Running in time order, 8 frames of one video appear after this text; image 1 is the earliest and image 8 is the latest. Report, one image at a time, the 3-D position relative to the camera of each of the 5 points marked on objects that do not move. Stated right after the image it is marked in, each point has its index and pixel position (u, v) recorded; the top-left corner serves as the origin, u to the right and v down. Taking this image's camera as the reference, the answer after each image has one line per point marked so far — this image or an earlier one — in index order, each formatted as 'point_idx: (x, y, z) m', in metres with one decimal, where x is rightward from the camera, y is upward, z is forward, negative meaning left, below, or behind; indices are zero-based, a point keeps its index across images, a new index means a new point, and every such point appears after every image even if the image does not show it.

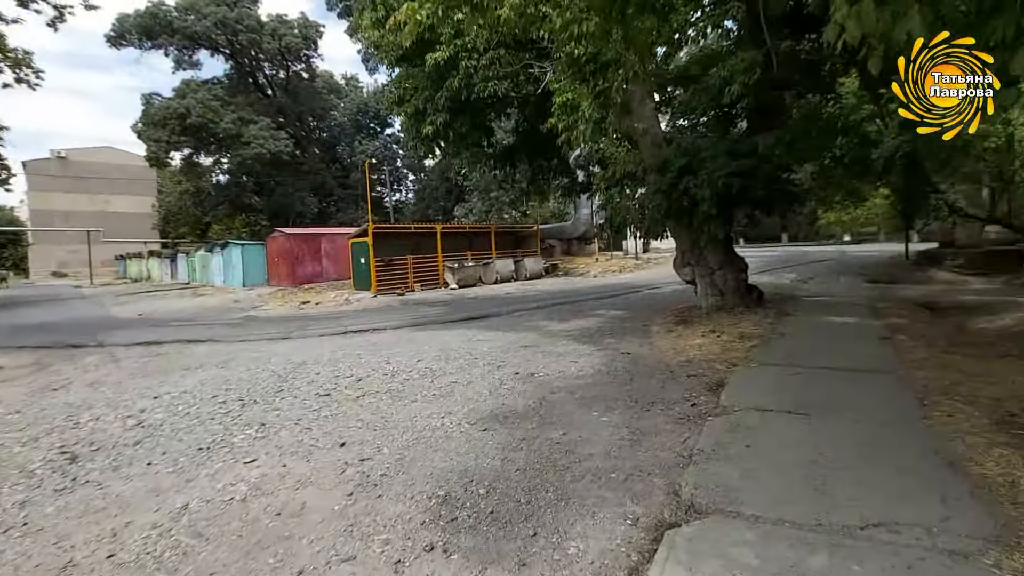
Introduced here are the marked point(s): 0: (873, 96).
0: (+6.4, +3.4, +8.8) m
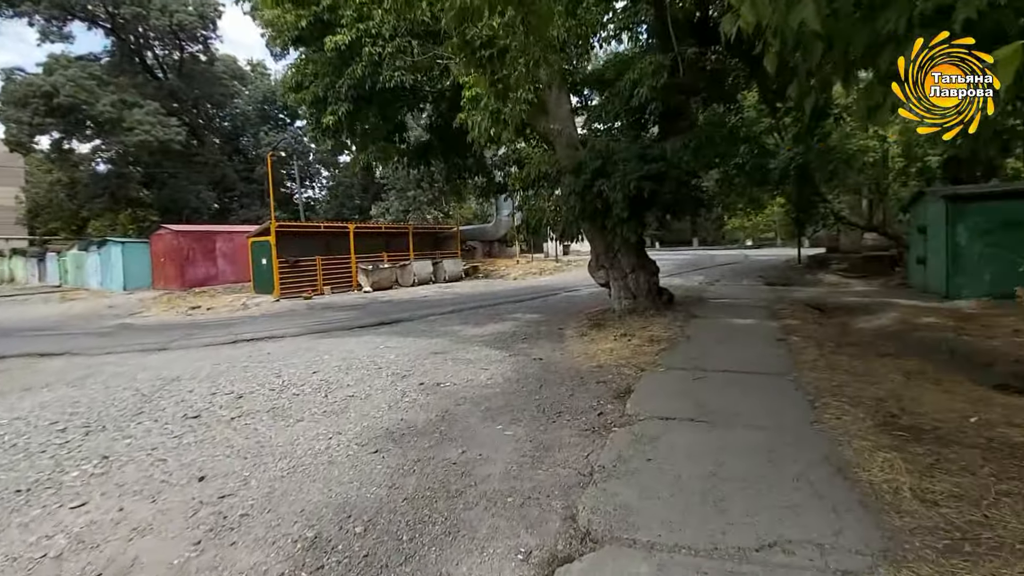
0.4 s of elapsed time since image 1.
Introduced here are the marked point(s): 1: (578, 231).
0: (+4.8, +3.4, +9.3) m
1: (+1.2, +1.0, +8.8) m
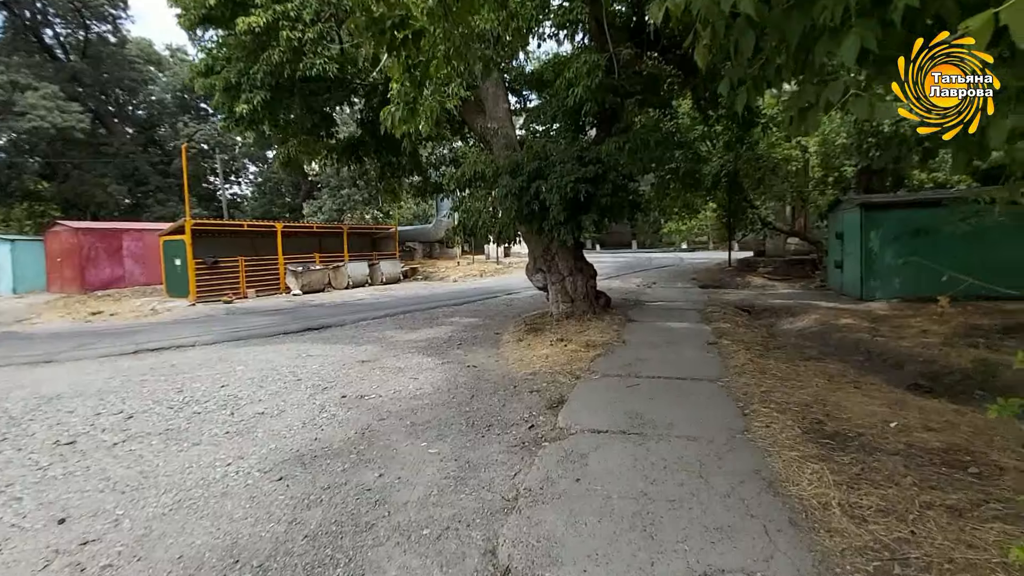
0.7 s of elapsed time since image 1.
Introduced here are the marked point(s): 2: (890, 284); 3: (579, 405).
0: (+3.7, +3.3, +9.5) m
1: (0.0, +0.9, +8.6) m
2: (+7.4, +0.1, +9.8) m
3: (+0.6, -1.0, +4.3) m
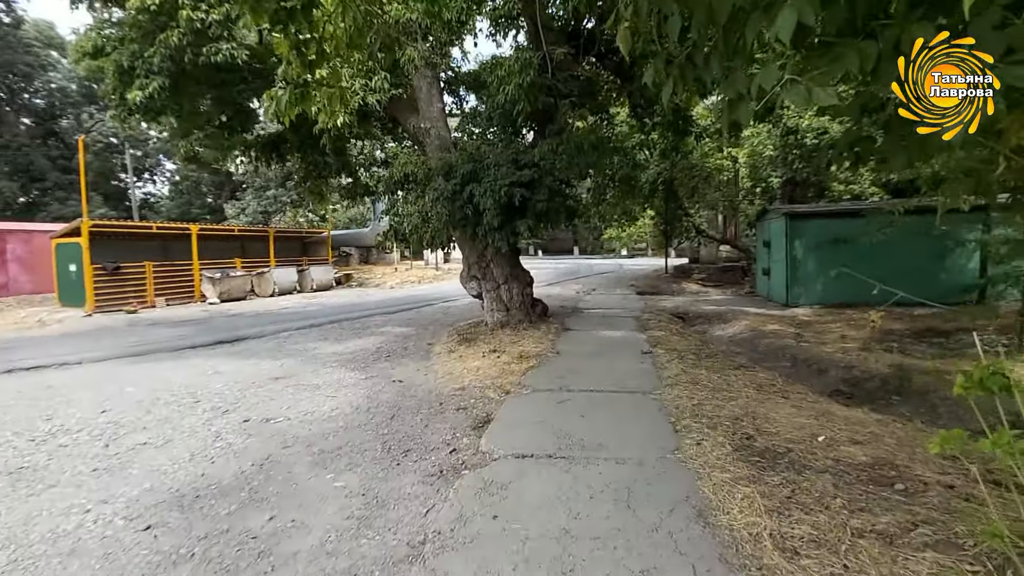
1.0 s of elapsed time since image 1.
0: (+2.4, +3.2, +9.6) m
1: (-1.0, +0.8, +8.2) m
2: (+6.1, -0.1, +10.2) m
3: (-0.1, -1.1, +4.0) m
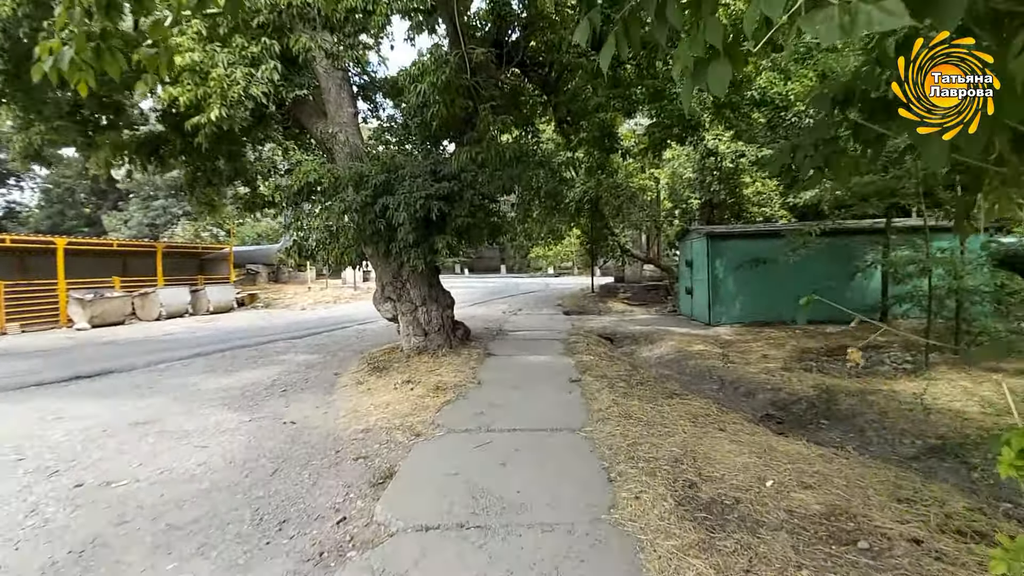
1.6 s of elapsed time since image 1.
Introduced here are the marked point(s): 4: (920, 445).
0: (+1.0, +2.8, +9.3) m
1: (-2.3, +0.5, +7.4) m
2: (+4.6, -0.5, +10.3) m
3: (-0.7, -1.3, +3.3) m
4: (+3.5, -1.3, +4.2) m
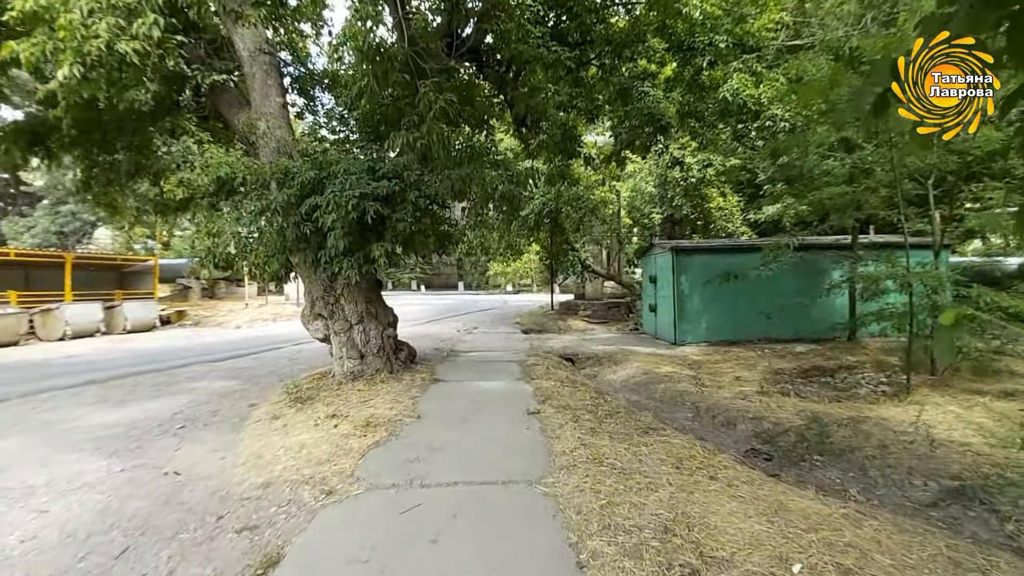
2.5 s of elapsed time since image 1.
0: (+0.2, +2.5, +8.6) m
1: (-2.9, +0.3, +6.3) m
2: (+3.7, -0.8, +9.8) m
3: (-1.0, -1.3, +2.3) m
4: (+3.1, -1.5, +3.6) m
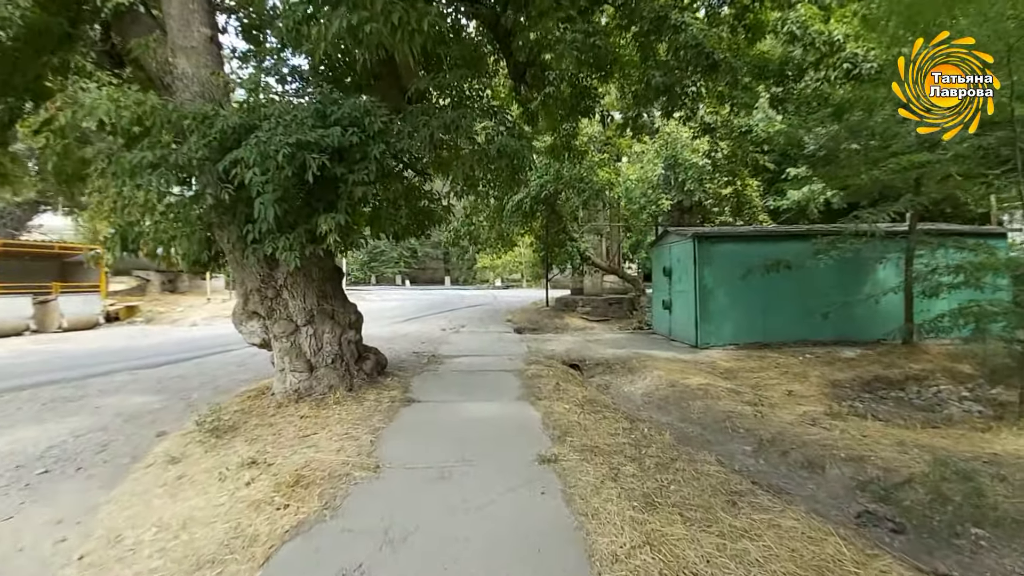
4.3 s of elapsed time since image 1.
0: (+0.1, +2.6, +7.1) m
1: (-2.9, +0.4, +4.7) m
2: (+3.6, -0.7, +8.4) m
3: (-0.9, -1.3, +0.8) m
4: (+3.1, -1.4, +2.2) m
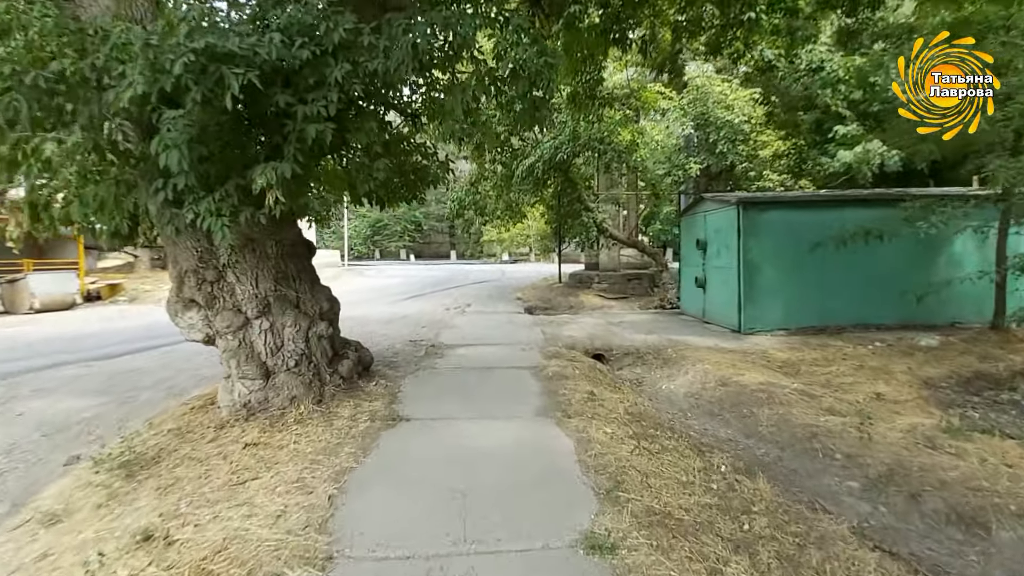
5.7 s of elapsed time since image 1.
0: (+0.3, +2.9, +5.7) m
1: (-2.8, +0.5, +3.6) m
2: (+3.8, -0.3, +7.2) m
3: (-0.8, -1.3, -0.3) m
4: (+3.2, -1.4, +1.0) m
